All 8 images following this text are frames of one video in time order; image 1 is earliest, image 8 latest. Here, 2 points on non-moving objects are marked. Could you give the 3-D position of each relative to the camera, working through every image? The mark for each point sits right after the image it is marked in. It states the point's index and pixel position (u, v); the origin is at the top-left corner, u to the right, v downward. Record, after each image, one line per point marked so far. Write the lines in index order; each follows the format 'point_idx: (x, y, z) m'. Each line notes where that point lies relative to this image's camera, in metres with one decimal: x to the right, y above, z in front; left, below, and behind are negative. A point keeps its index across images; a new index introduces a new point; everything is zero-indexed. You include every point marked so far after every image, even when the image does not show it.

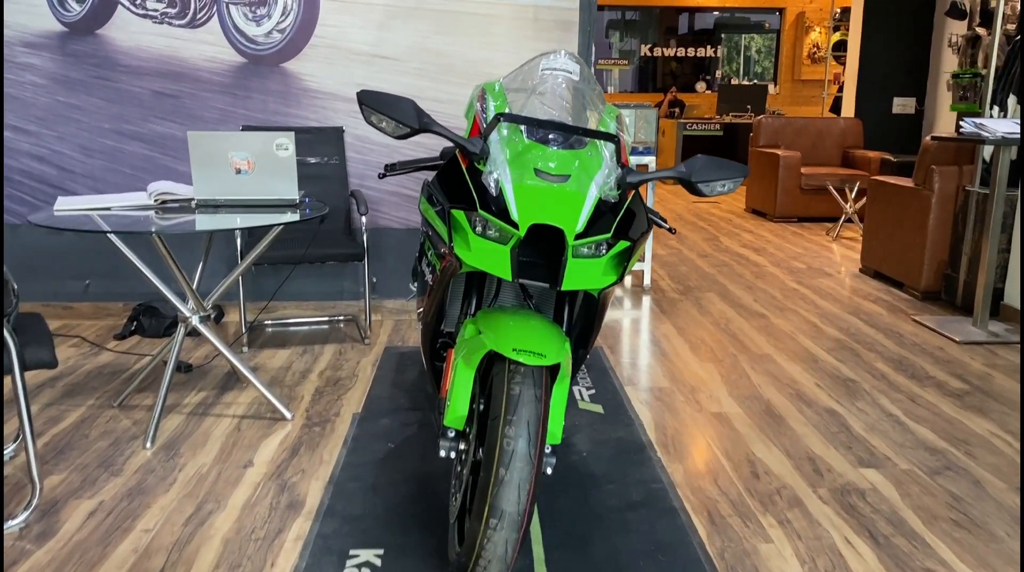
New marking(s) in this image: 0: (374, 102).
0: (-0.3, +0.4, +1.6) m
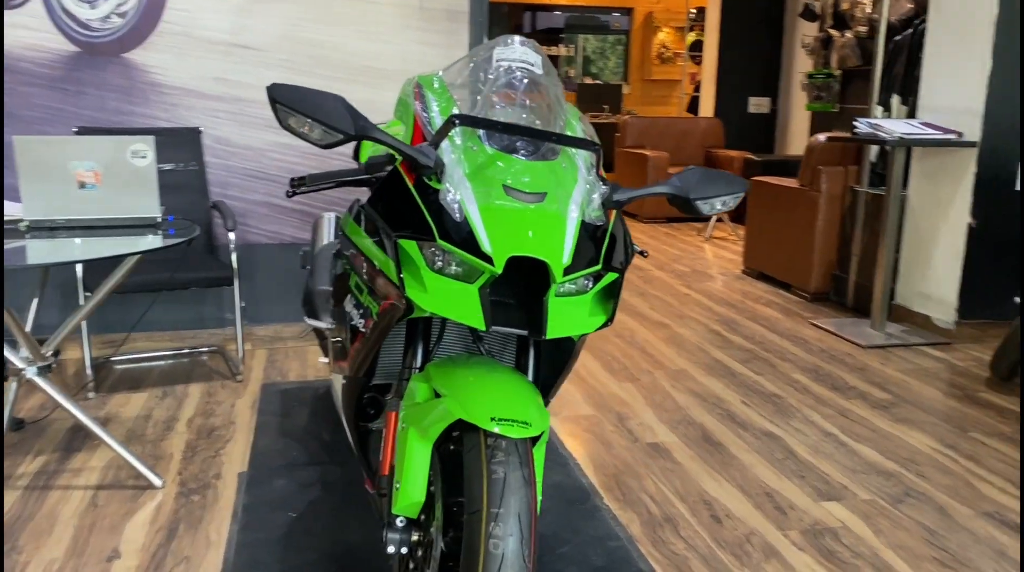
0: (-0.3, +0.3, +1.2) m
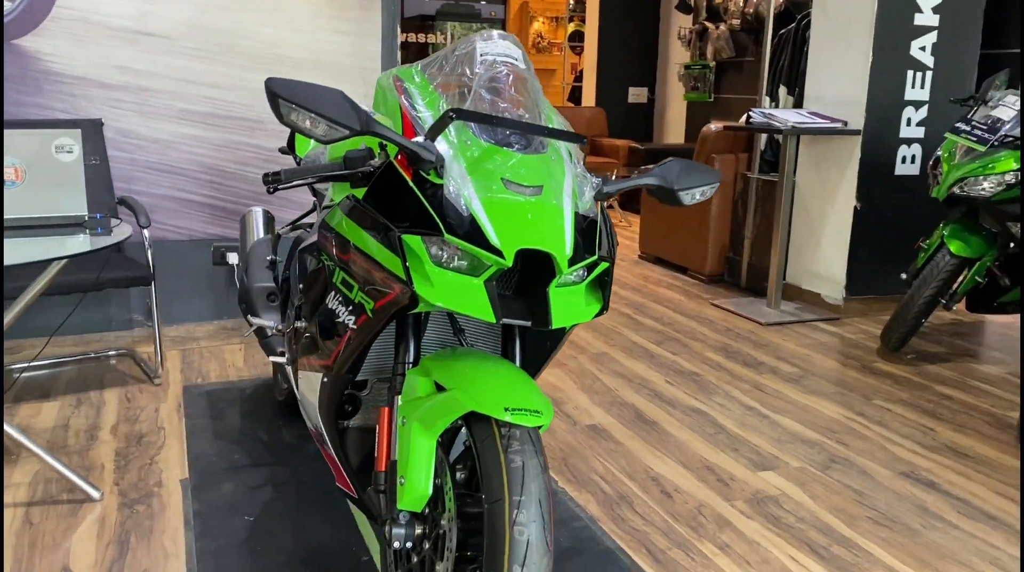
0: (-0.3, +0.3, +1.2) m
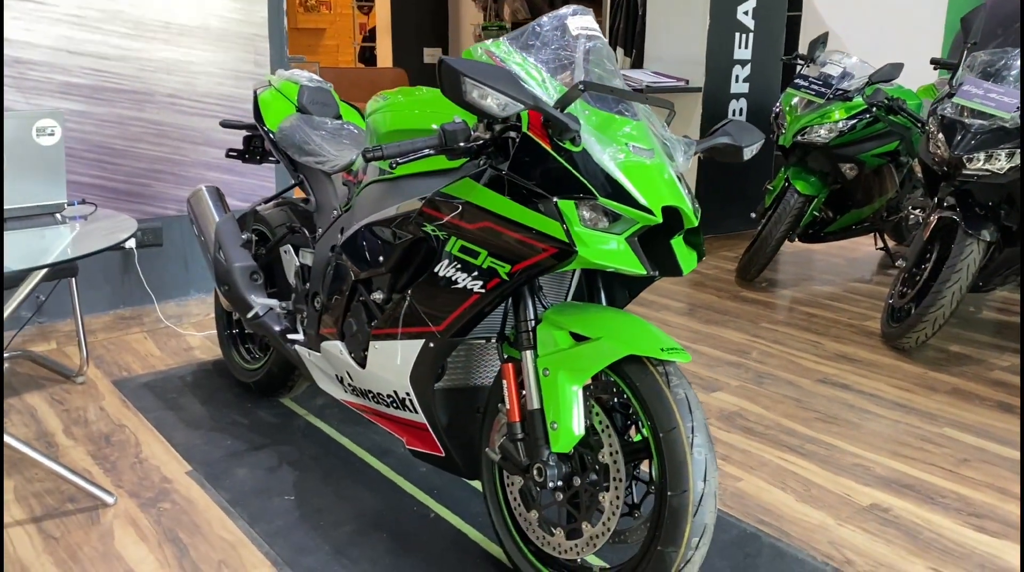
0: (-0.1, +0.3, +1.2) m
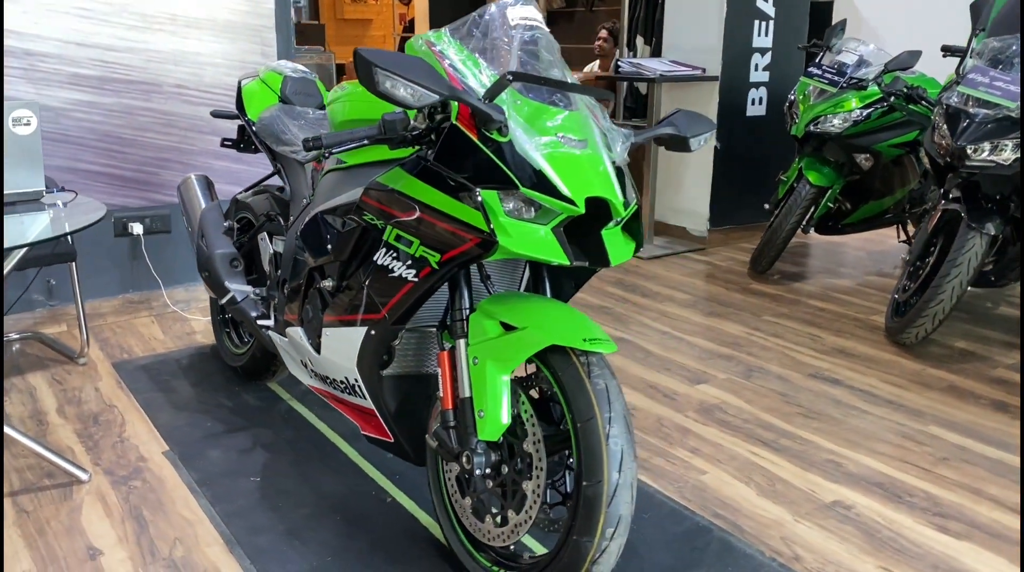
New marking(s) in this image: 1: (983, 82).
0: (-0.2, +0.3, +1.2) m
1: (+1.7, +0.7, +2.8) m
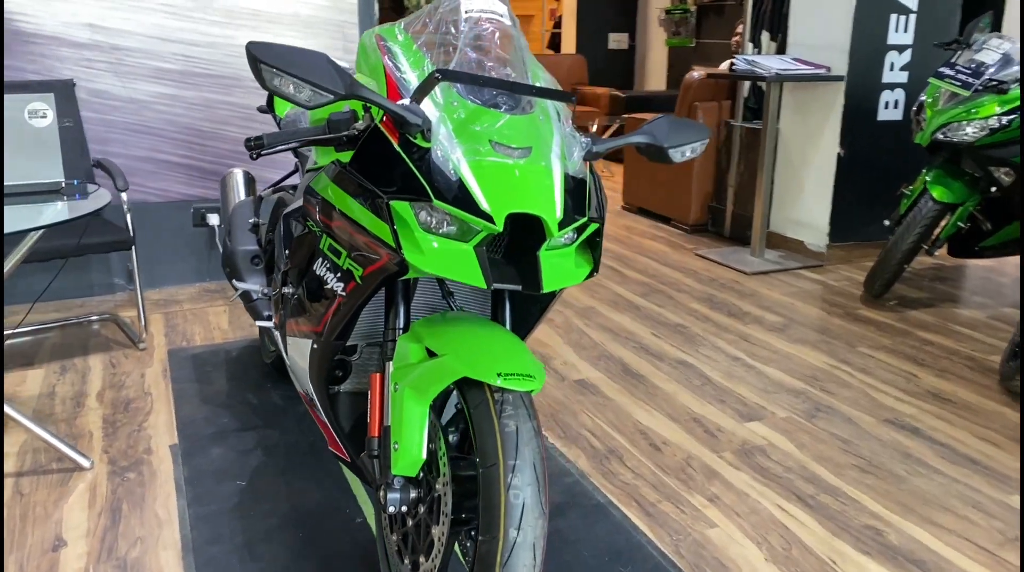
0: (-0.3, +0.3, +1.1) m
1: (+1.8, +0.6, +2.3) m
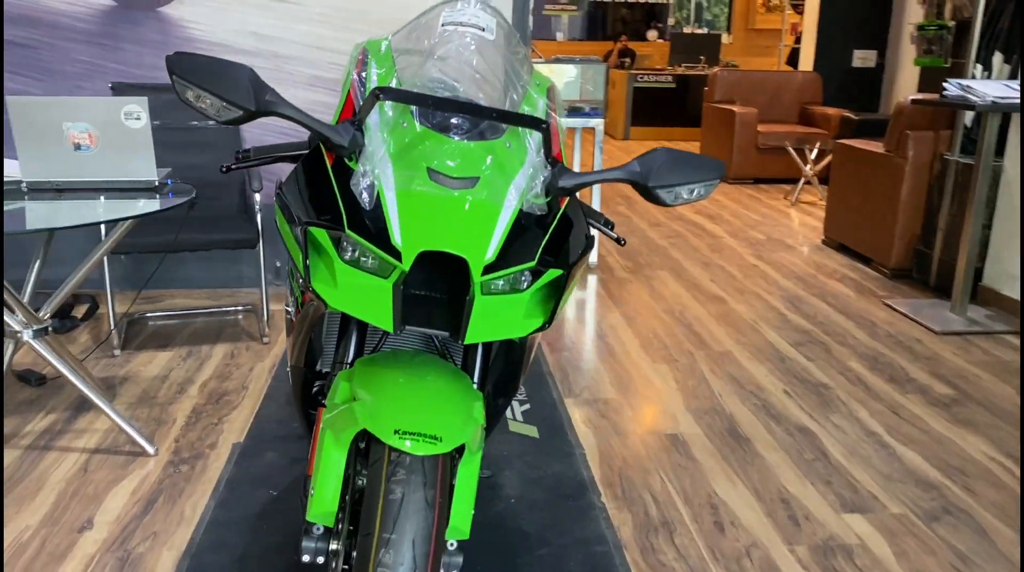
0: (-0.4, +0.3, +1.1) m
1: (+2.0, +0.3, +1.6) m
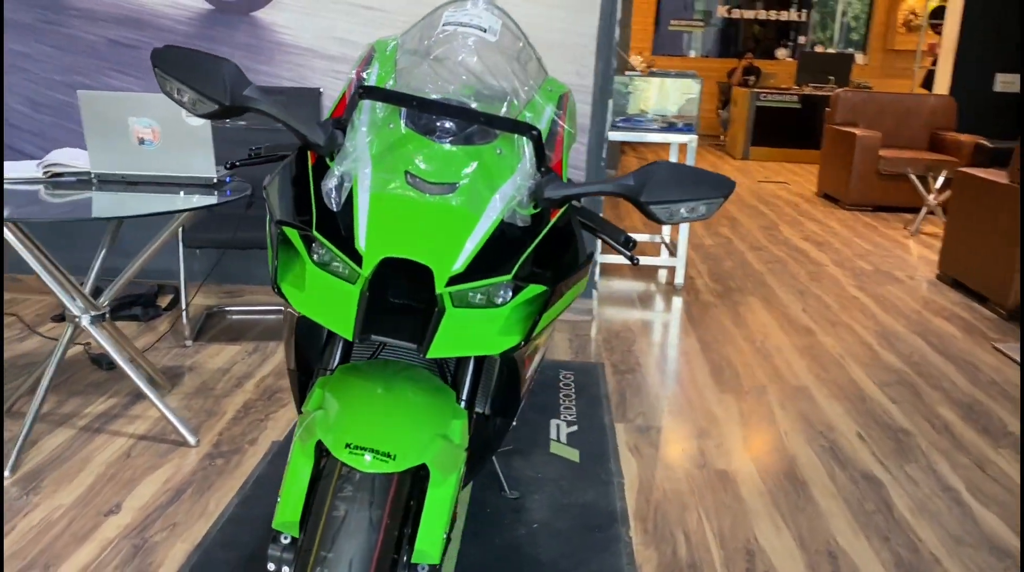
0: (-0.5, +0.3, +1.1) m
1: (+2.0, +0.2, +1.3) m
